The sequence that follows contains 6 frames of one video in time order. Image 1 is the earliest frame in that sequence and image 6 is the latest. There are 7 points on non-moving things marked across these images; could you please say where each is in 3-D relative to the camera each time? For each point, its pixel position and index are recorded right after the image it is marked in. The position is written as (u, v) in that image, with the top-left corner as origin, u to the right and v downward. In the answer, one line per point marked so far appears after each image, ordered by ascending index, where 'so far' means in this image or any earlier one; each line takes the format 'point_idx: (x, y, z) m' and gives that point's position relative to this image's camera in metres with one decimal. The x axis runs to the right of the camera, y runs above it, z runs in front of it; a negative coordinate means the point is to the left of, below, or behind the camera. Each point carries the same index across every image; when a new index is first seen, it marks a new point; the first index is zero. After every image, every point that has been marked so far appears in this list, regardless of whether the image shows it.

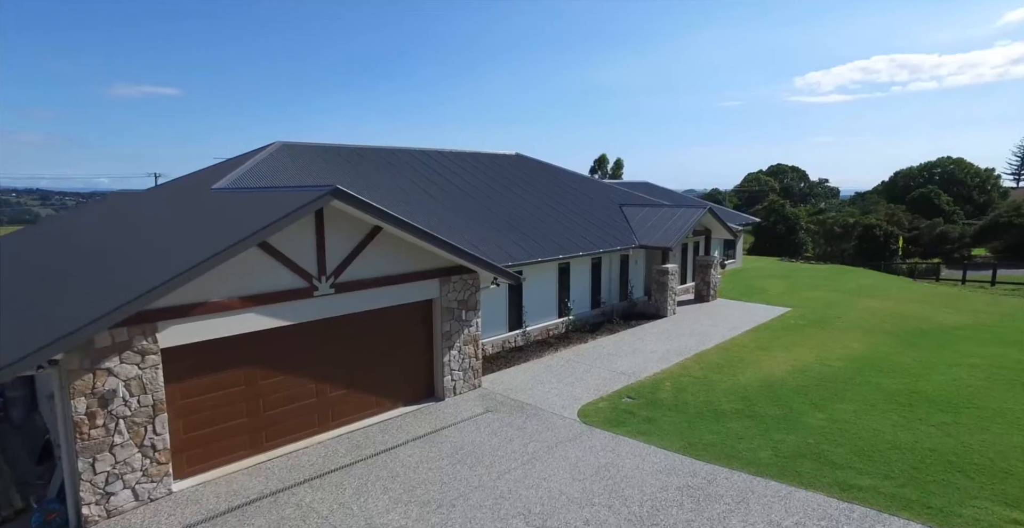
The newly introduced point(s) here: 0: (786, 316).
0: (+7.1, -1.4, +15.0) m
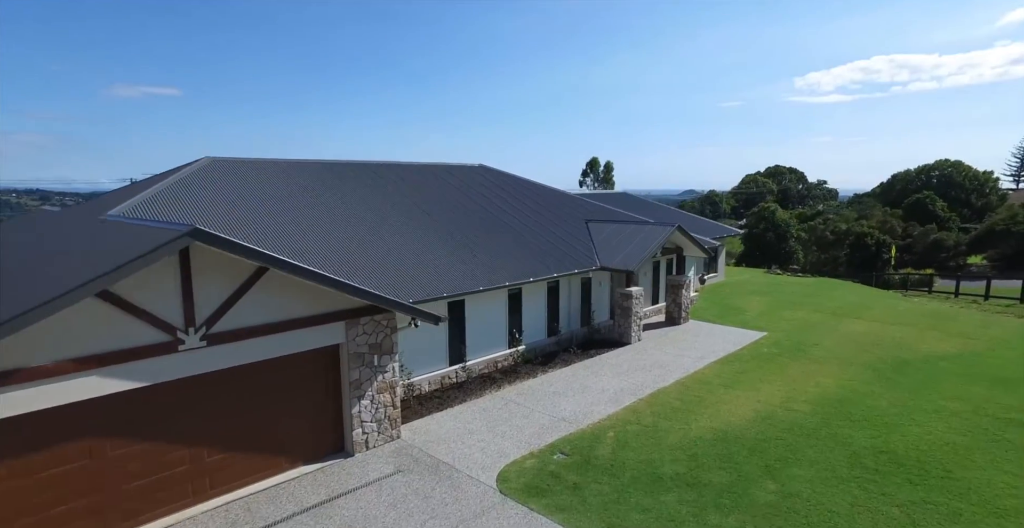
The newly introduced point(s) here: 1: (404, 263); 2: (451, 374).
0: (+5.9, -1.9, +14.0) m
1: (-2.0, 0.0, +11.3) m
2: (-1.2, -2.1, +11.3) m
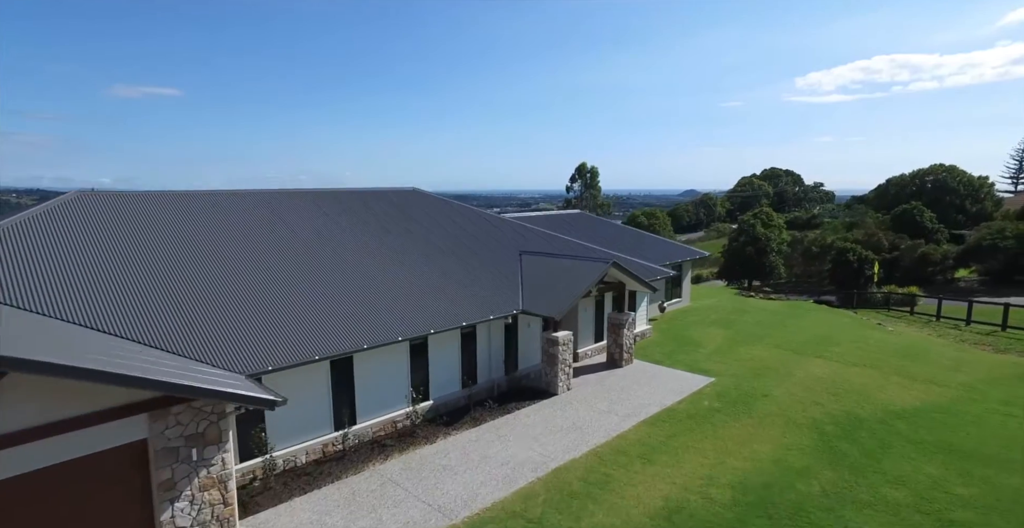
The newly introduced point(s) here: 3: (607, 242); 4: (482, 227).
0: (+4.1, -2.8, +12.6) m
1: (-3.8, -0.9, +9.9) m
2: (-3.0, -3.0, +9.9) m
3: (+3.1, +0.8, +19.0) m
4: (-0.8, +1.0, +16.0) m
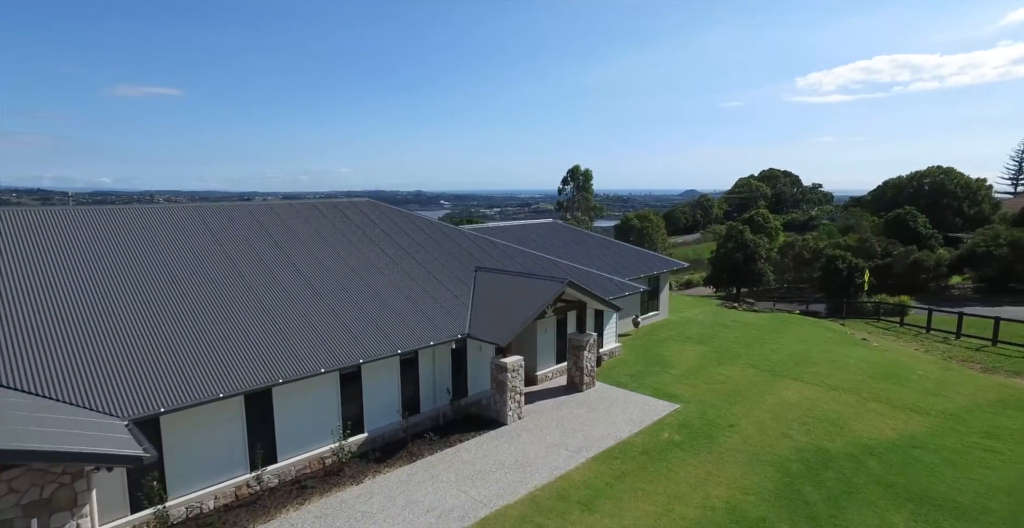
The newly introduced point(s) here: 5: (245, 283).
0: (+3.0, -3.2, +11.8) m
1: (-4.9, -1.3, +9.0) m
2: (-4.1, -3.4, +9.1) m
3: (+2.0, +0.4, +18.1) m
4: (-1.9, +0.6, +15.1) m
5: (-5.5, -0.4, +10.3) m
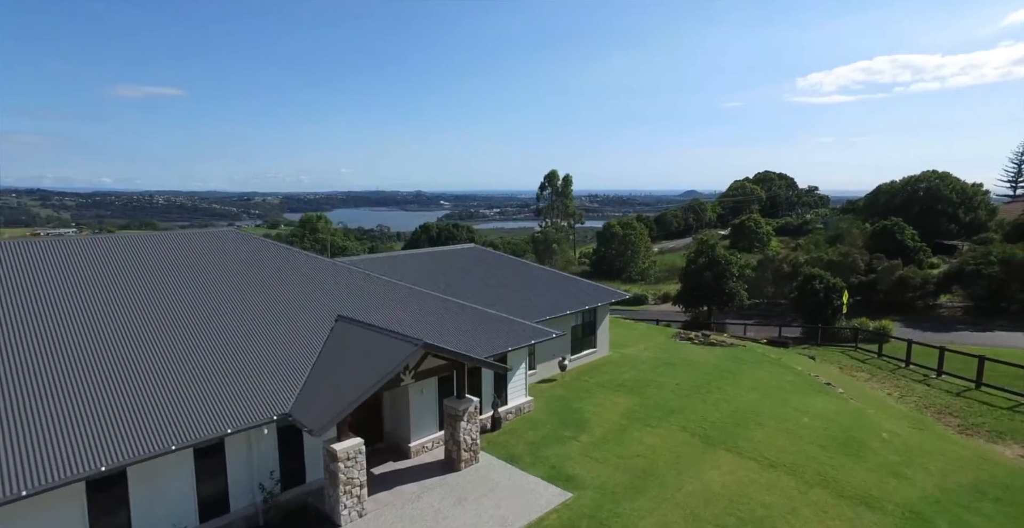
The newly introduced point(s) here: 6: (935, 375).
0: (+0.5, -4.1, +9.2) m
1: (-7.4, -2.2, +6.5) m
2: (-6.7, -4.3, +6.5) m
3: (-0.5, -0.5, +15.6) m
4: (-4.5, -0.3, +12.6) m
5: (-8.1, -1.3, +7.7) m
6: (+13.3, -3.5, +18.4) m
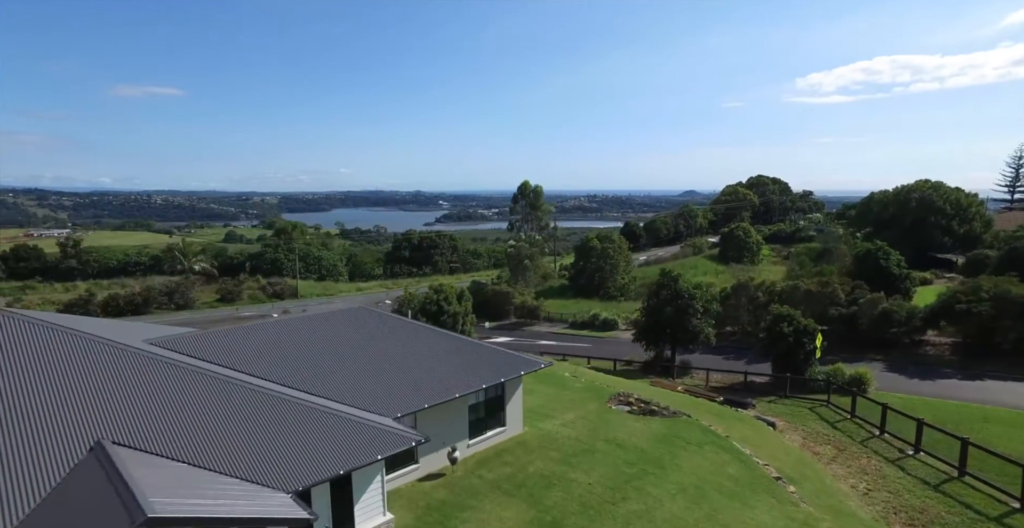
0: (-2.2, -5.6, +6.3) m
1: (-10.1, -3.7, +3.6) m
2: (-9.4, -5.9, +3.6) m
3: (-3.3, -2.1, +12.7) m
4: (-7.2, -1.8, +9.7) m
5: (-10.8, -2.9, +4.8) m
6: (+10.6, -5.1, +15.5) m
